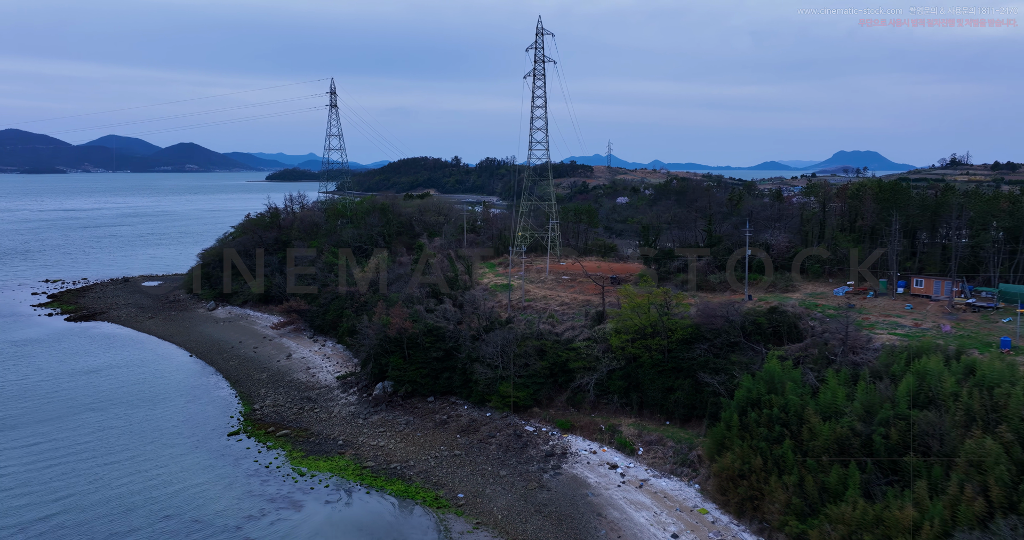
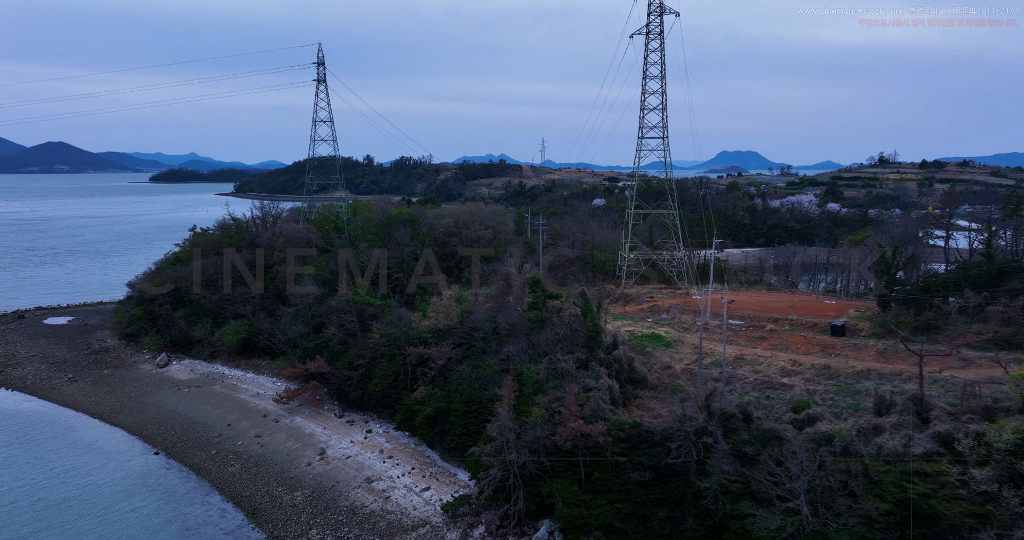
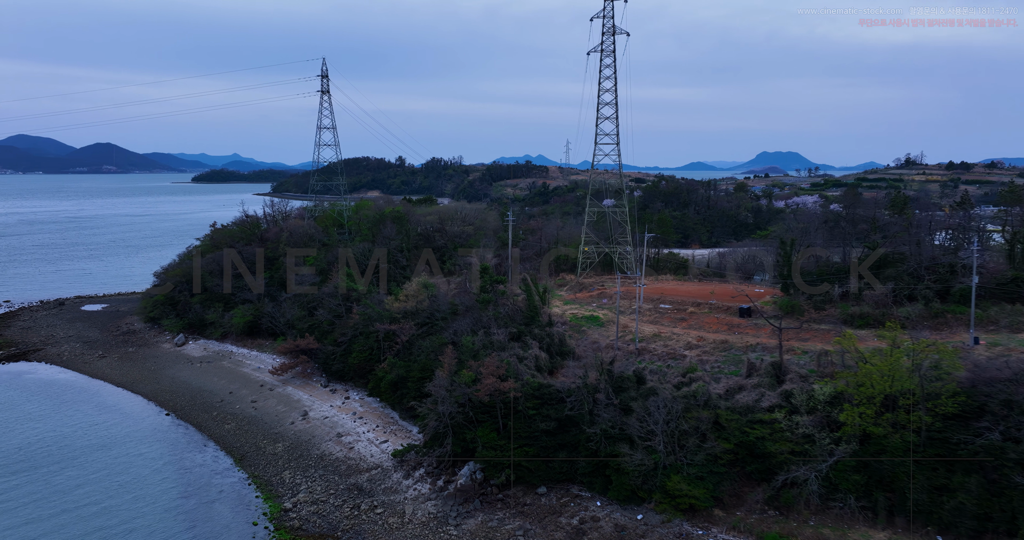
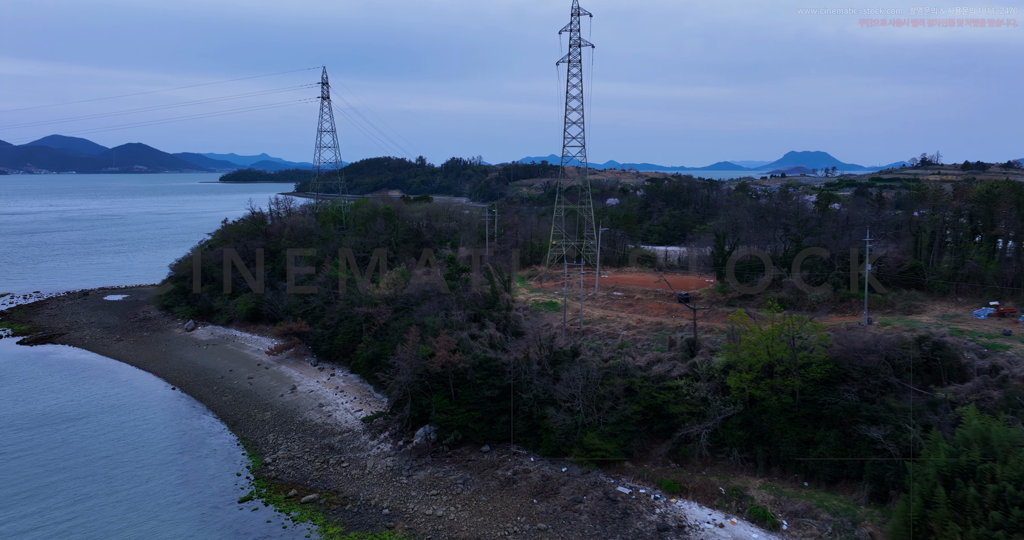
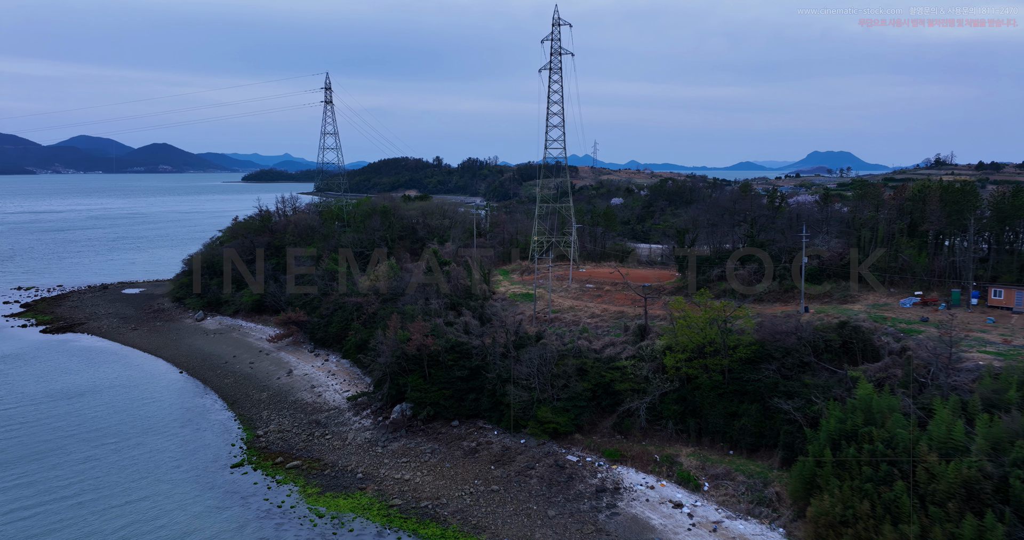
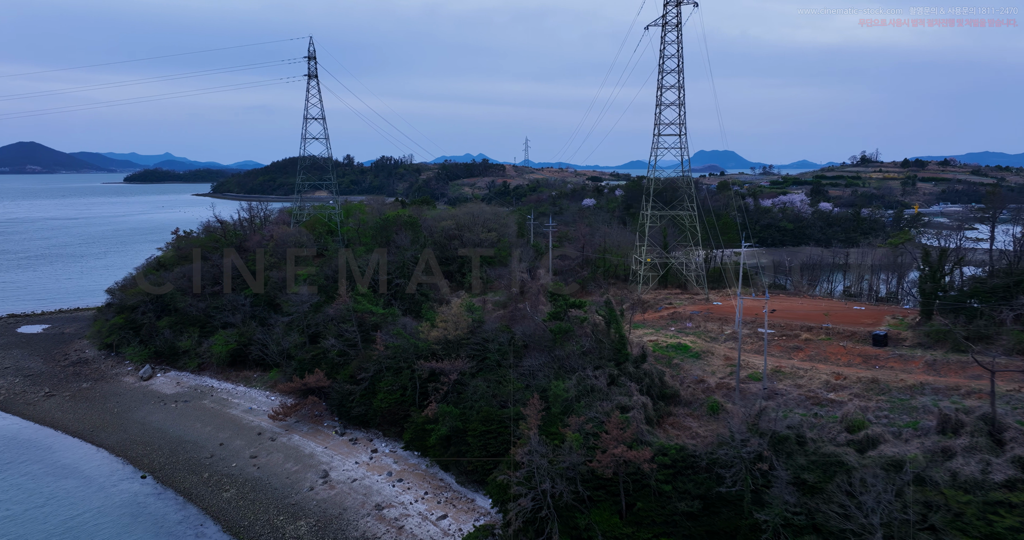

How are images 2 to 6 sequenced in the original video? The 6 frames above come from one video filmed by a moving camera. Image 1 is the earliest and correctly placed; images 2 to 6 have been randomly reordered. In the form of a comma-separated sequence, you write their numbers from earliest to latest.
5, 4, 3, 2, 6
